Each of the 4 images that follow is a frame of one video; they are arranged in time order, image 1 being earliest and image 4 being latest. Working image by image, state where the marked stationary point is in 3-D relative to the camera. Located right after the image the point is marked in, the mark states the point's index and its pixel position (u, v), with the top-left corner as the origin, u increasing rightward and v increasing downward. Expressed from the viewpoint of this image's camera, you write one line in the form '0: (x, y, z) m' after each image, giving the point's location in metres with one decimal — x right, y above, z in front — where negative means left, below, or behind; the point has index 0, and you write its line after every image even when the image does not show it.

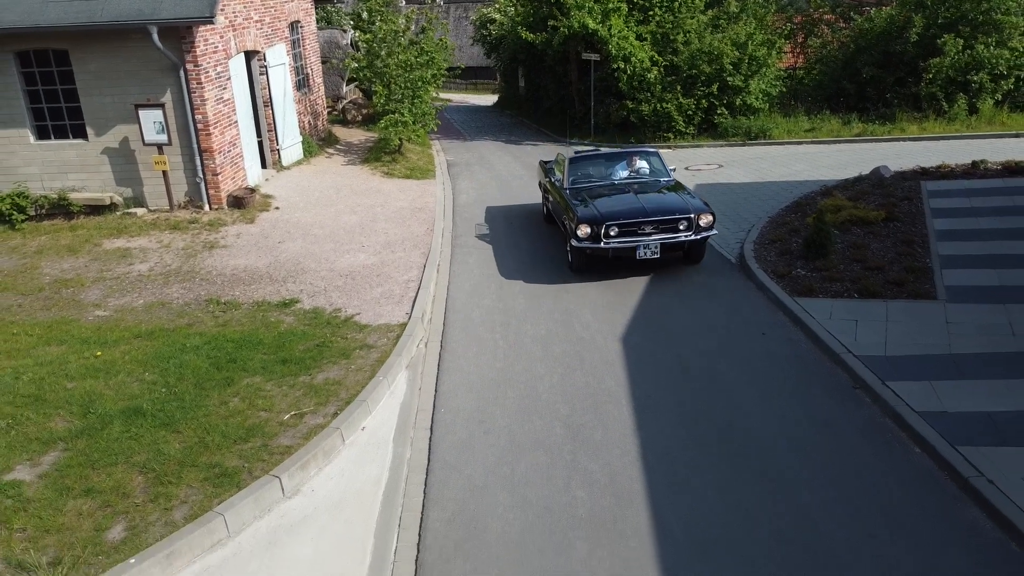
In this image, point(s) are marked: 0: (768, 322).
0: (+2.1, -0.3, +8.4) m
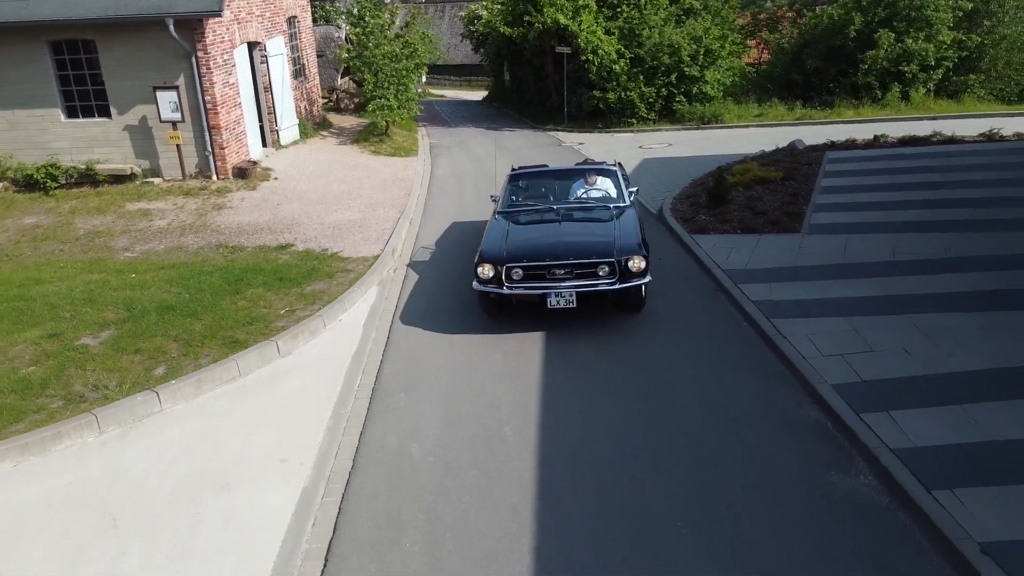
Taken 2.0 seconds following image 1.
0: (+1.6, +0.4, +10.6) m
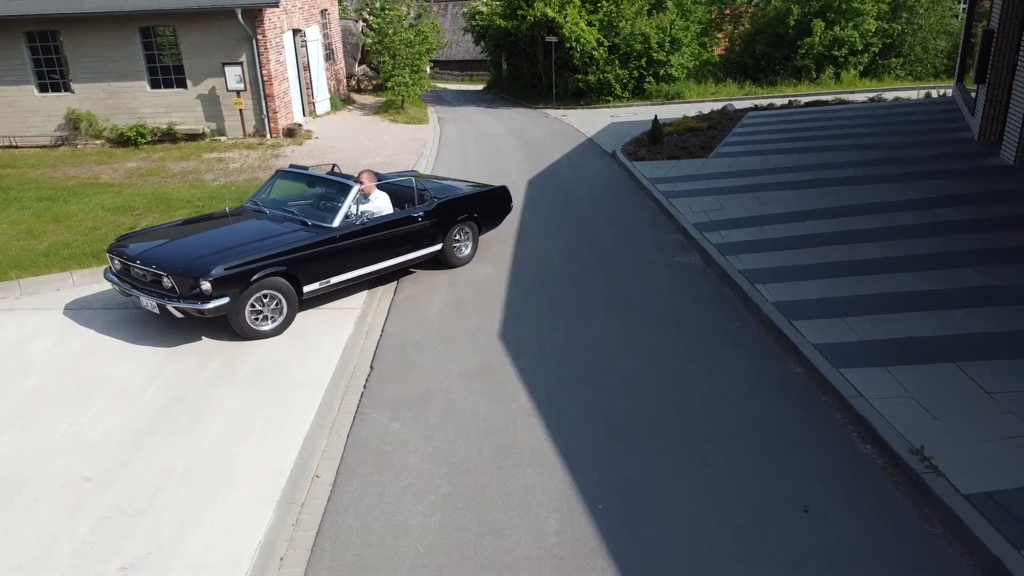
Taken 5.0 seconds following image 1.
0: (+1.4, +1.7, +14.8) m
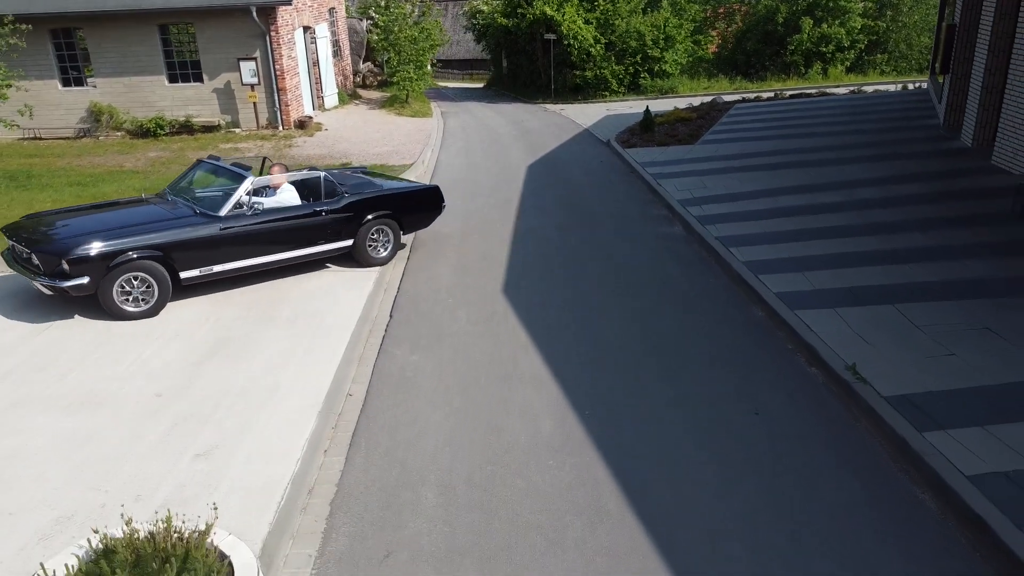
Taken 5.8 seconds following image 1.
0: (+1.4, +2.0, +15.8) m
